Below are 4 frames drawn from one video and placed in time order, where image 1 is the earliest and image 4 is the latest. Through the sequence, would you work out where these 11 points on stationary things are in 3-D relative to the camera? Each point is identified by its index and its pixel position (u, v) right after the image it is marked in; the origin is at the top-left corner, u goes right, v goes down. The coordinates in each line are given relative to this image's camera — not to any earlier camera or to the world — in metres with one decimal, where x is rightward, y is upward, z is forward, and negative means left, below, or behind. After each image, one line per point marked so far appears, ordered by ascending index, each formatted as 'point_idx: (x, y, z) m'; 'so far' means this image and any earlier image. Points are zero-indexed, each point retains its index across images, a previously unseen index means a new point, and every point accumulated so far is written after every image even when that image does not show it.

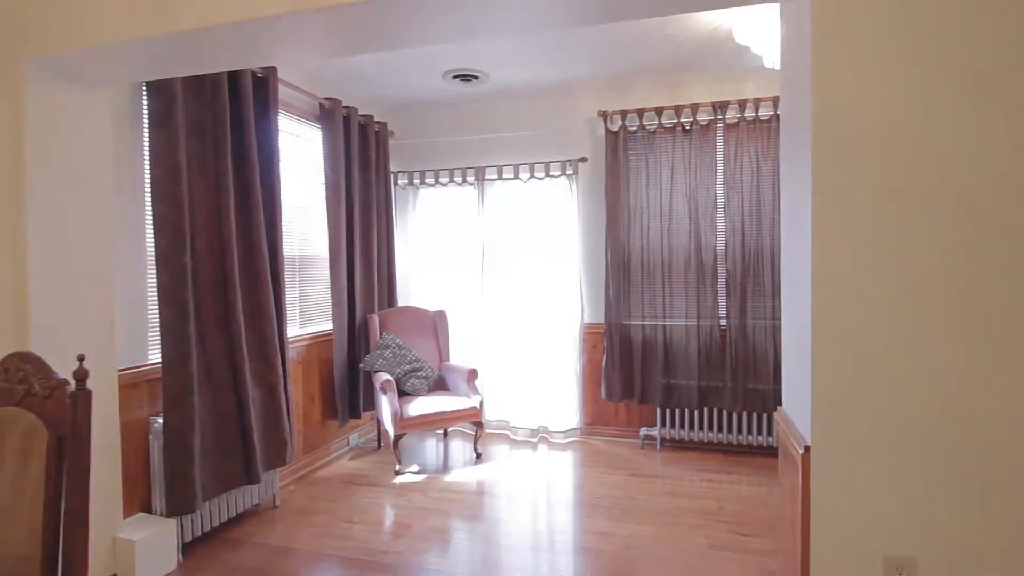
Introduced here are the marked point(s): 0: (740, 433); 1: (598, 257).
0: (+1.6, -1.1, +4.0) m
1: (+0.7, +0.2, +4.4) m
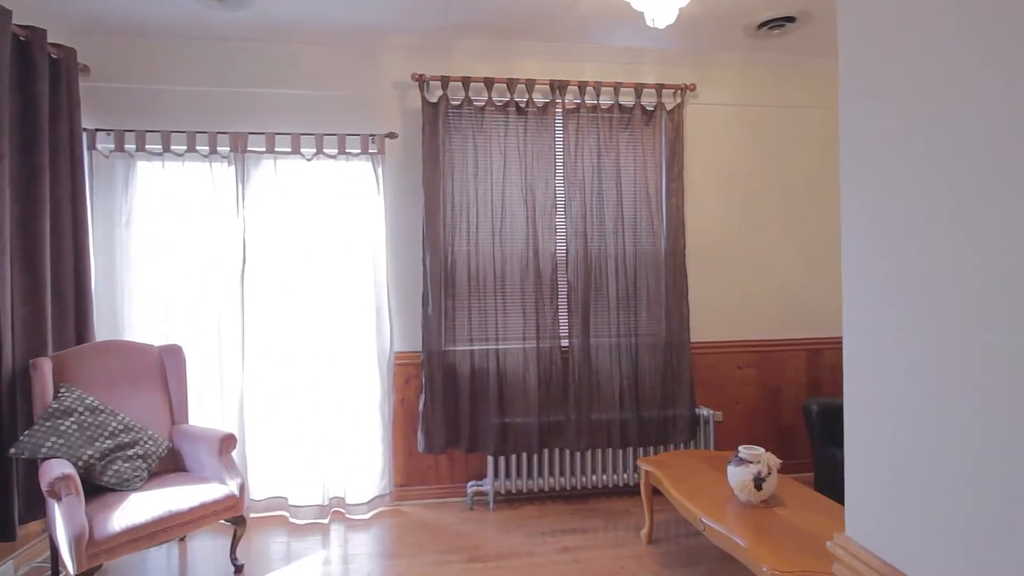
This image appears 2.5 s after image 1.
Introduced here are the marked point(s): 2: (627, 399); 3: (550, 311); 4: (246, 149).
0: (+0.4, -1.1, +3.4) m
1: (-0.6, +0.1, +3.4) m
2: (+0.7, -0.7, +3.4) m
3: (+0.2, -0.1, +3.3) m
4: (-1.5, +0.8, +3.1) m
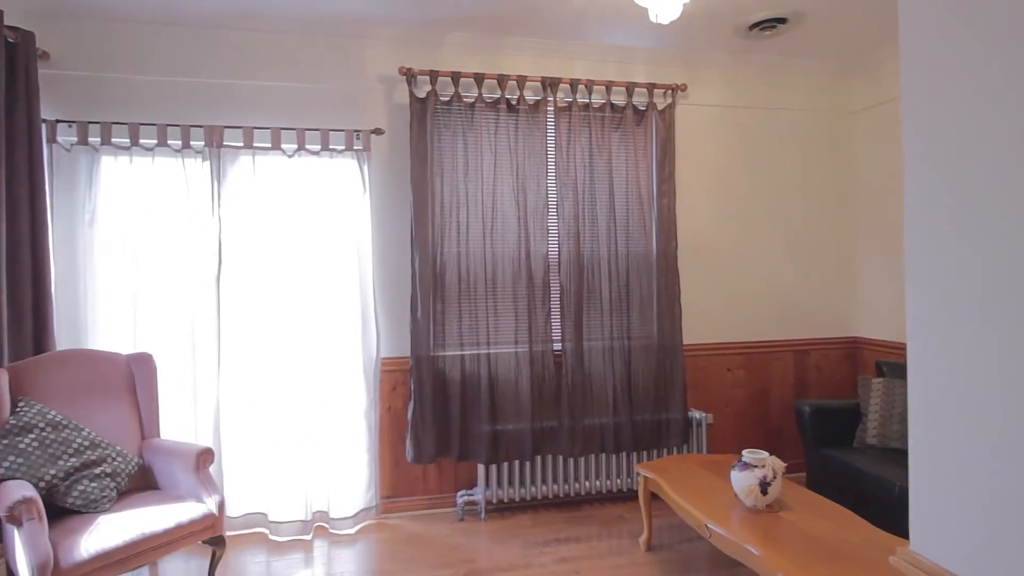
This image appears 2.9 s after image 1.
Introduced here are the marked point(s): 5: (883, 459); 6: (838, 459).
0: (+0.4, -1.2, +3.3) m
1: (-0.6, +0.1, +3.2) m
2: (+0.7, -0.7, +3.3) m
3: (+0.2, -0.2, +3.2) m
4: (-1.5, +0.8, +2.9) m
5: (+2.0, -0.9, +3.0) m
6: (+1.8, -1.0, +3.1) m
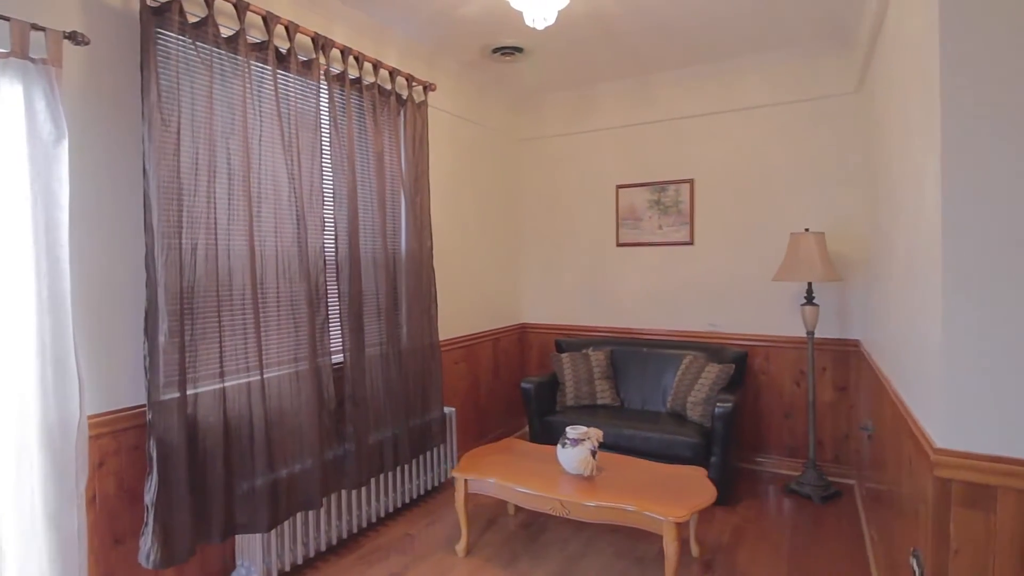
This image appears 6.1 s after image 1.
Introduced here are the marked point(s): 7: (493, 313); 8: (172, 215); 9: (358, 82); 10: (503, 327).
0: (-0.8, -1.2, +2.9) m
1: (-1.5, +0.1, +2.0) m
2: (-0.6, -0.7, +3.1) m
3: (-0.9, -0.2, +2.7) m
4: (-1.9, +0.7, +1.2) m
5: (+0.5, -0.9, +3.8) m
6: (+0.3, -0.9, +3.8) m
7: (-0.2, -0.2, +4.4) m
8: (-1.3, +0.3, +2.1) m
9: (-0.8, +1.1, +2.9) m
10: (-0.1, -0.3, +4.5) m
